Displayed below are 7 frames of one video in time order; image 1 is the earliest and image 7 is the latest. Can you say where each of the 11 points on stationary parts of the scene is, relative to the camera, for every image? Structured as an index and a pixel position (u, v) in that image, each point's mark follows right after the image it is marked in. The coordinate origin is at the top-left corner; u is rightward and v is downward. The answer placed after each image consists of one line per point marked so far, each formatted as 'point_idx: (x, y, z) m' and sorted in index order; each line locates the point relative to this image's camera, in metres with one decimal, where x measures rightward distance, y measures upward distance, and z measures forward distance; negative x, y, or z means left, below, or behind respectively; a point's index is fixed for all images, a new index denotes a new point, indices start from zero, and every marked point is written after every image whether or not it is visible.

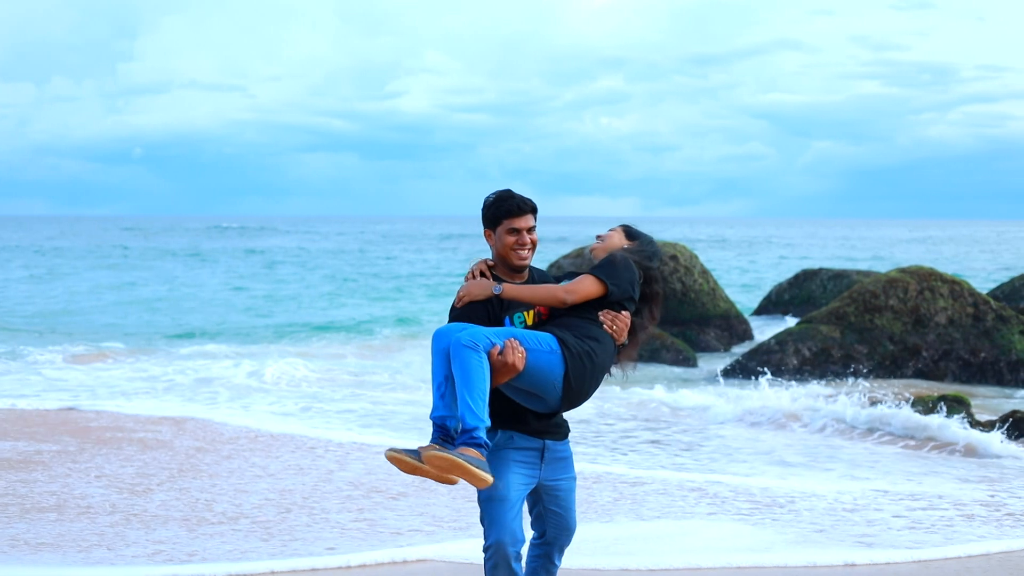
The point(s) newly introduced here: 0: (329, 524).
0: (-0.6, -0.9, +6.5) m
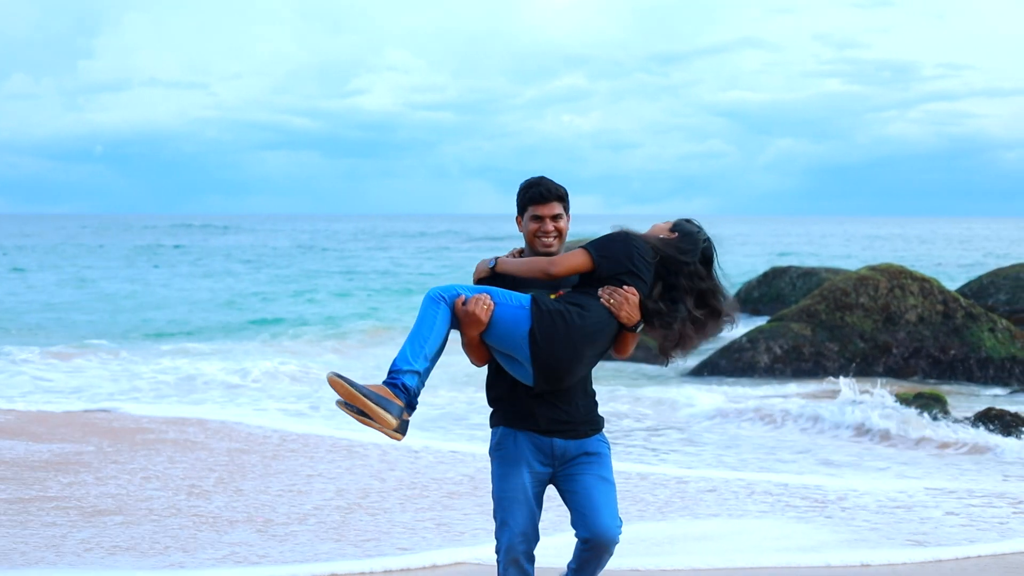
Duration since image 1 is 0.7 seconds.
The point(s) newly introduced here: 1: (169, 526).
0: (-0.4, -0.9, +6.5) m
1: (-1.2, -0.9, +6.3) m
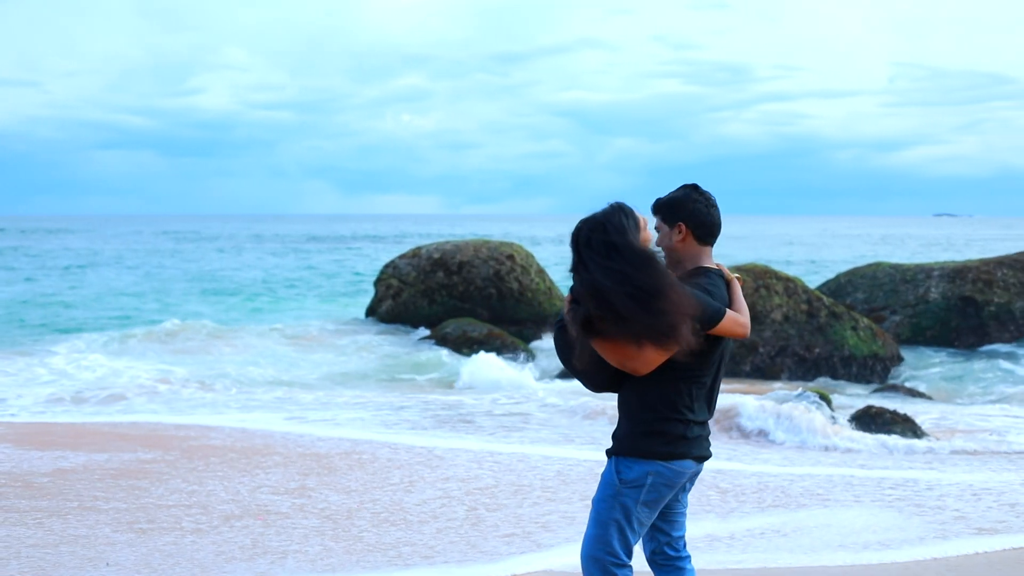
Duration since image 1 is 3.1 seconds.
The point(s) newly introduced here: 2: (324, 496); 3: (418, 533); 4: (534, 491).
0: (0.0, -0.9, +6.8) m
1: (-0.8, -0.9, +6.4) m
2: (-0.7, -0.9, +6.9) m
3: (-0.4, -0.9, +6.5) m
4: (+0.1, -0.9, +7.3) m
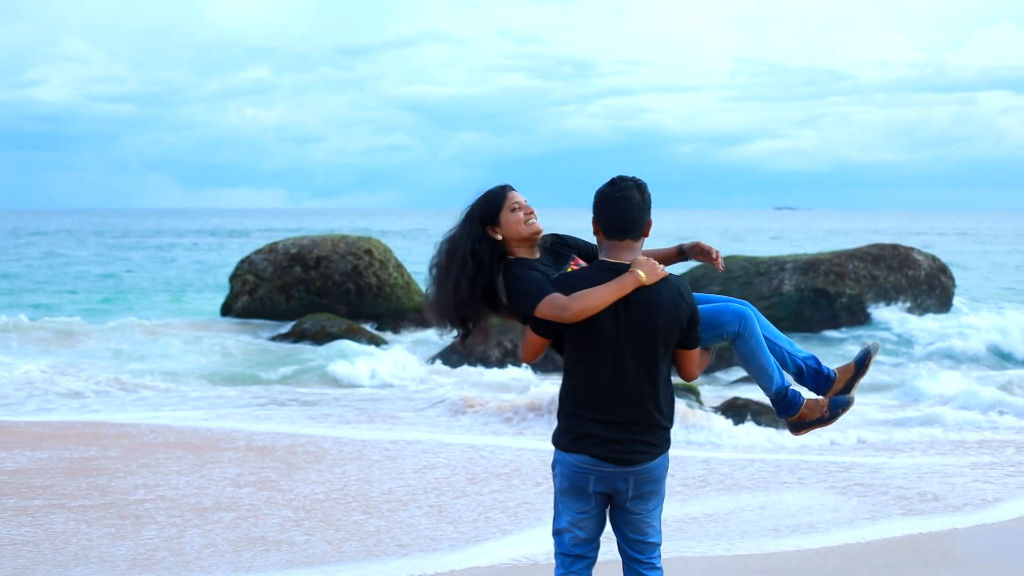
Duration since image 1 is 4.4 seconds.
0: (-0.1, -0.9, +7.0) m
1: (-0.9, -0.9, +6.5) m
2: (-0.9, -0.8, +7.0) m
3: (-0.5, -0.9, +6.6) m
4: (-0.1, -0.9, +7.5) m
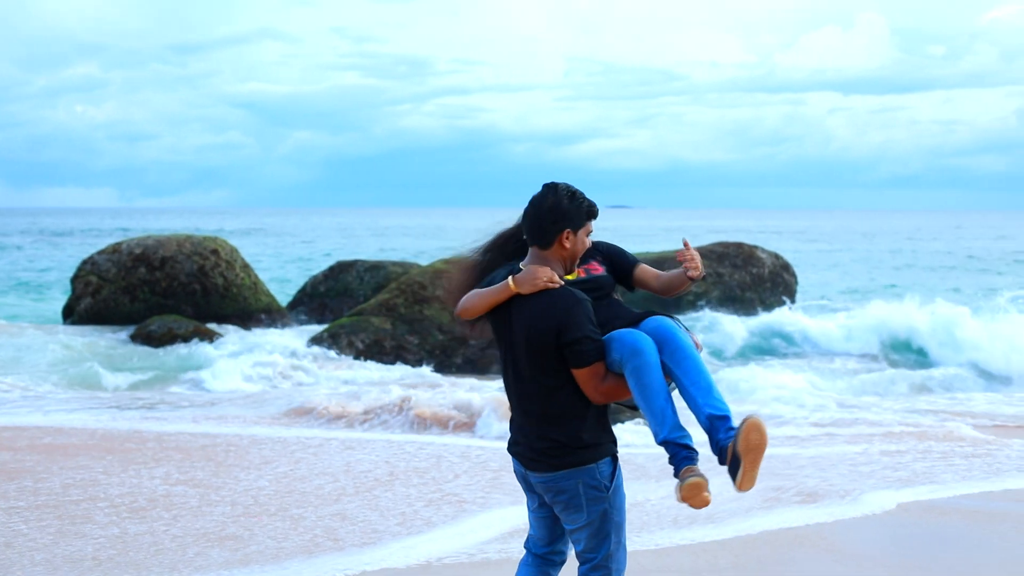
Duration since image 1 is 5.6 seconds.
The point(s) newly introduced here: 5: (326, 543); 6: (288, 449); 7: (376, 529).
0: (-0.4, -0.9, +7.1) m
1: (-1.1, -0.9, +6.6) m
2: (-1.2, -0.8, +7.1) m
3: (-0.7, -0.9, +6.7) m
4: (-0.4, -0.9, +7.6) m
5: (-0.7, -1.0, +6.3) m
6: (-1.1, -0.8, +8.1) m
7: (-0.5, -1.0, +6.6) m
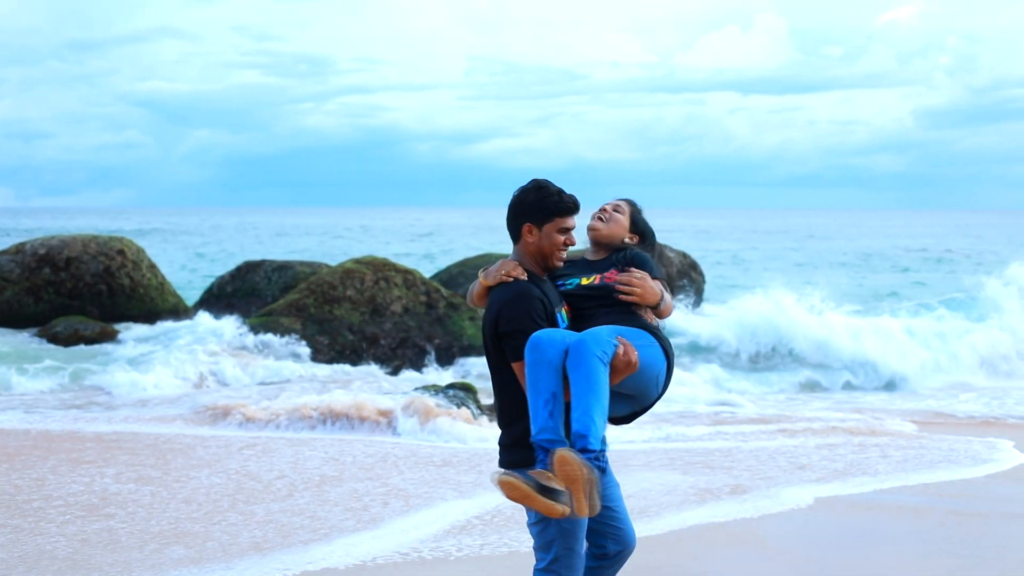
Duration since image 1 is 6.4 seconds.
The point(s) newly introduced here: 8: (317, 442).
0: (-0.6, -0.9, +7.2) m
1: (-1.3, -0.9, +6.6) m
2: (-1.4, -0.8, +7.1) m
3: (-0.9, -0.9, +6.7) m
4: (-0.7, -0.8, +7.7) m
5: (-0.9, -1.0, +6.4) m
6: (-1.4, -0.8, +8.2) m
7: (-0.7, -1.0, +6.7) m
8: (-1.0, -0.8, +8.3) m
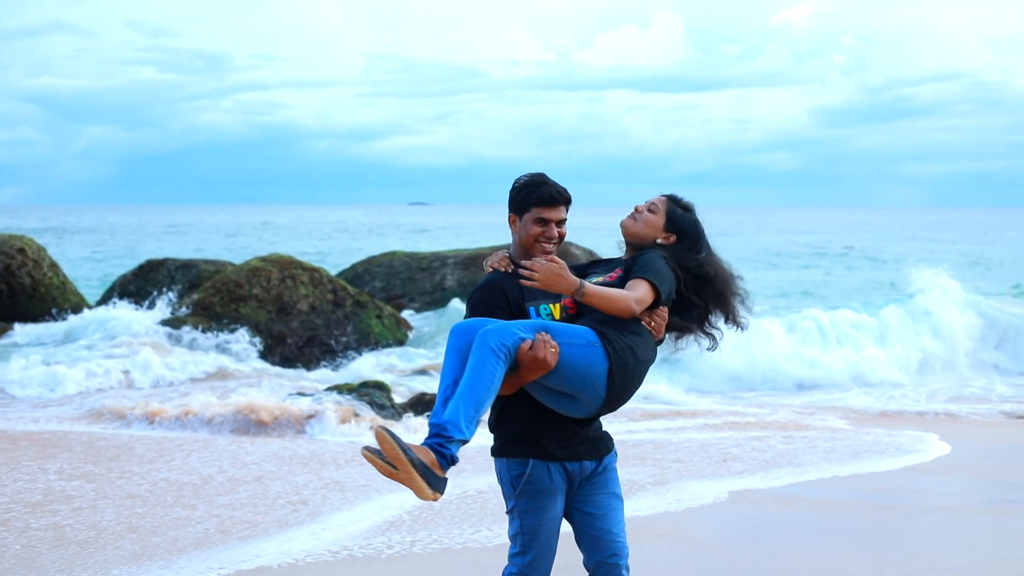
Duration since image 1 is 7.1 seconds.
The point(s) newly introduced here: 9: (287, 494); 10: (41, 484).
0: (-0.9, -0.9, +7.2) m
1: (-1.5, -0.9, +6.7) m
2: (-1.7, -0.8, +7.2) m
3: (-1.2, -0.9, +6.8) m
4: (-1.0, -0.8, +7.8) m
5: (-1.1, -1.0, +6.4) m
6: (-1.7, -0.8, +8.2) m
7: (-0.9, -0.9, +6.7) m
8: (-1.3, -0.8, +8.4) m
9: (-1.0, -0.9, +7.3) m
10: (-2.0, -0.8, +7.0) m
